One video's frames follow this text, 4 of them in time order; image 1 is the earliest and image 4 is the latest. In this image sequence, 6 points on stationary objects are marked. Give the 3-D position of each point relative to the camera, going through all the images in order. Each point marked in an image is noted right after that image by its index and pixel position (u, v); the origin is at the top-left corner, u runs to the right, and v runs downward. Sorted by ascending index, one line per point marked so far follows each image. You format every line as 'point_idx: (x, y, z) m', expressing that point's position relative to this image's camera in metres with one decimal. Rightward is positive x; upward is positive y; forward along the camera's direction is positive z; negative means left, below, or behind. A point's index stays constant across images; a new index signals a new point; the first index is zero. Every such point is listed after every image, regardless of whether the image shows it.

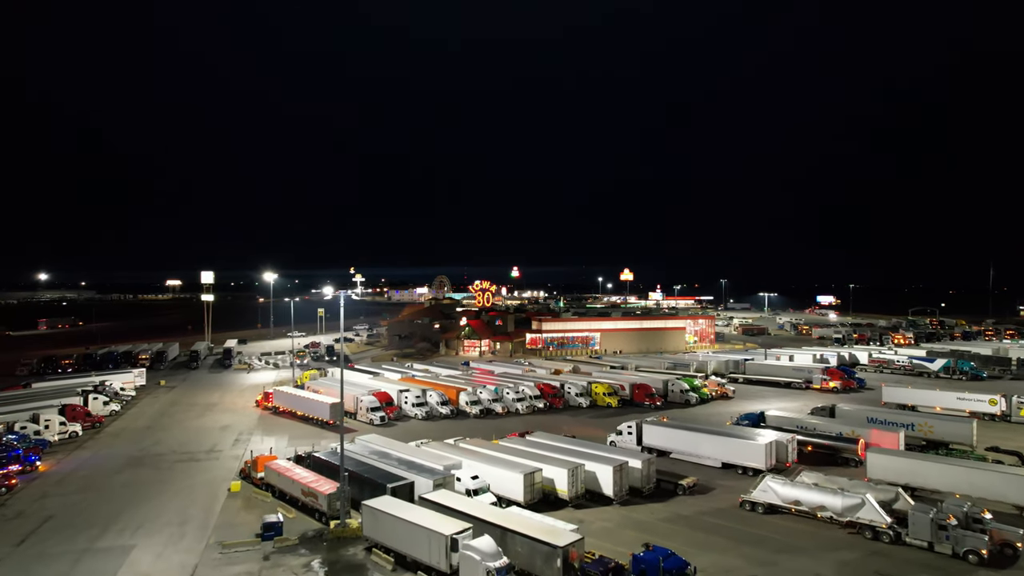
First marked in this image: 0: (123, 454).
0: (-11.5, -4.9, +17.0) m
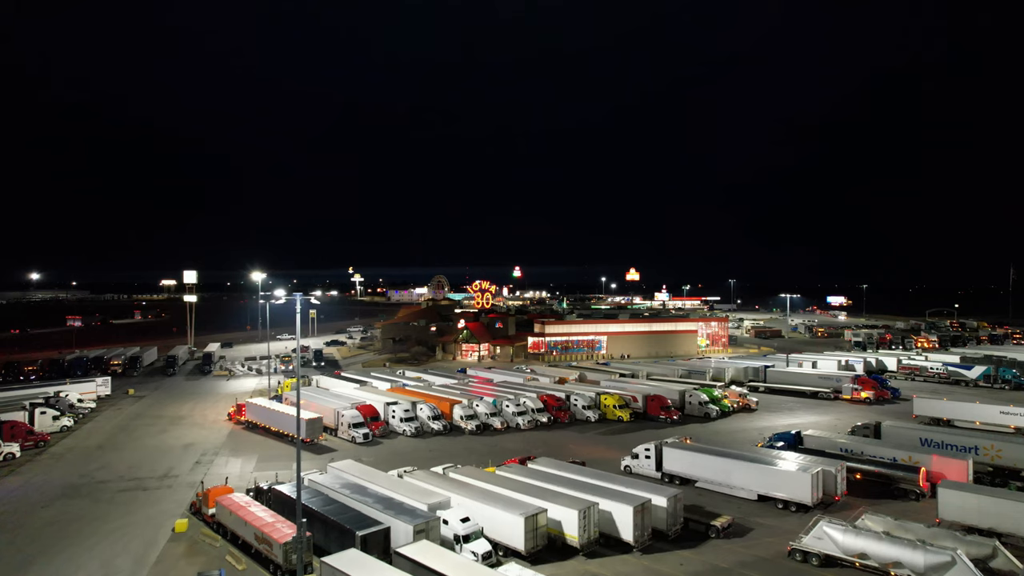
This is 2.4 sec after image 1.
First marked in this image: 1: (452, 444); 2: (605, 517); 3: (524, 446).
0: (-11.5, -4.9, +14.7) m
1: (-2.0, -5.2, +19.4) m
2: (+1.9, -4.7, +11.7) m
3: (+0.4, -5.3, +19.3) m
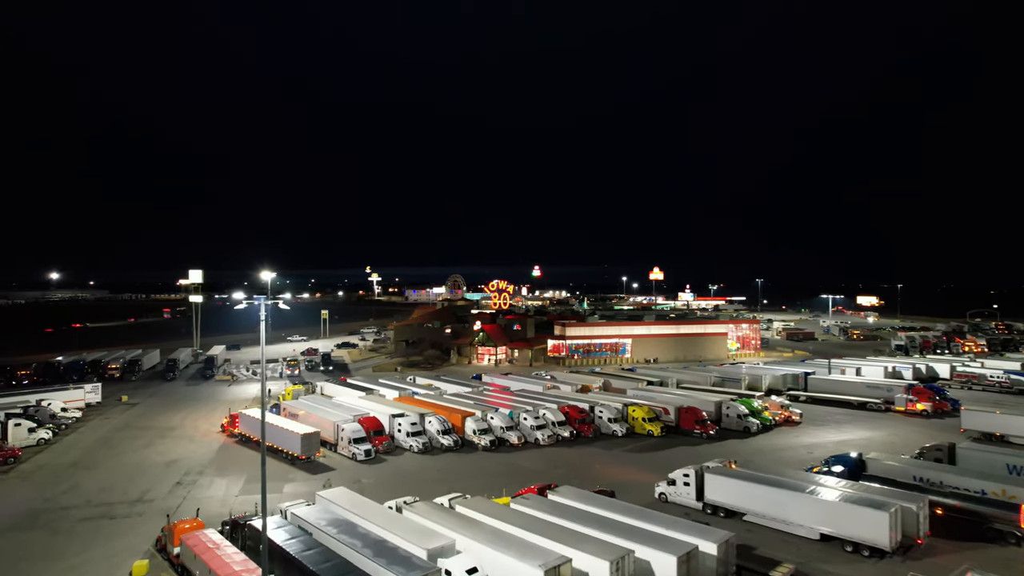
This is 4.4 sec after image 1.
0: (-11.1, -4.9, +13.0) m
1: (-1.5, -5.3, +17.4) m
2: (+2.2, -4.7, +9.6) m
3: (+0.9, -5.3, +17.3) m
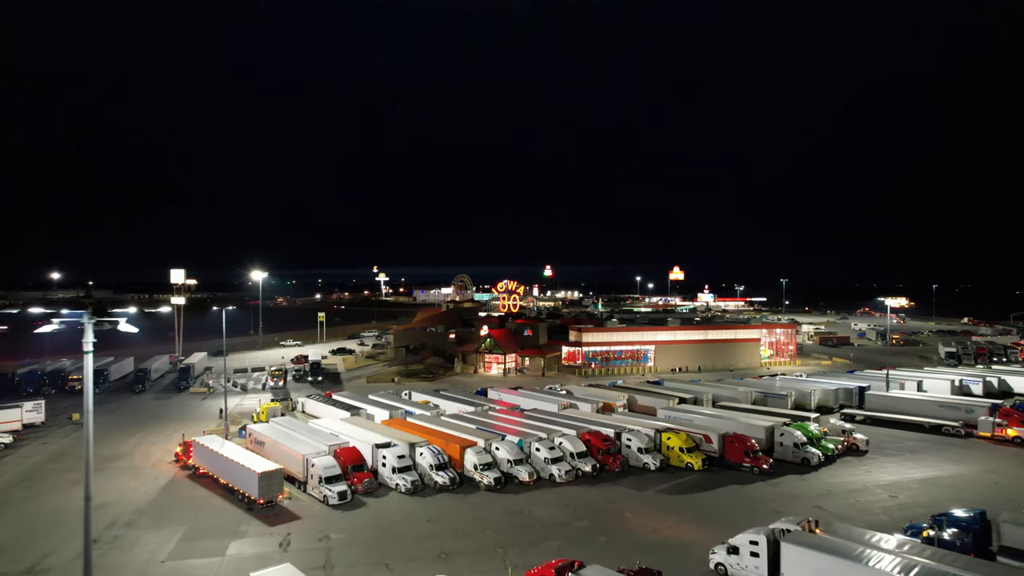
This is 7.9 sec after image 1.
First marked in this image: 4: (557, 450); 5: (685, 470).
0: (-11.0, -5.0, +9.8) m
1: (-1.2, -5.3, +14.0) m
2: (+2.3, -4.8, +6.2) m
3: (+1.2, -5.4, +13.8) m
4: (+1.3, -4.5, +16.2) m
5: (+5.0, -5.3, +16.7) m
